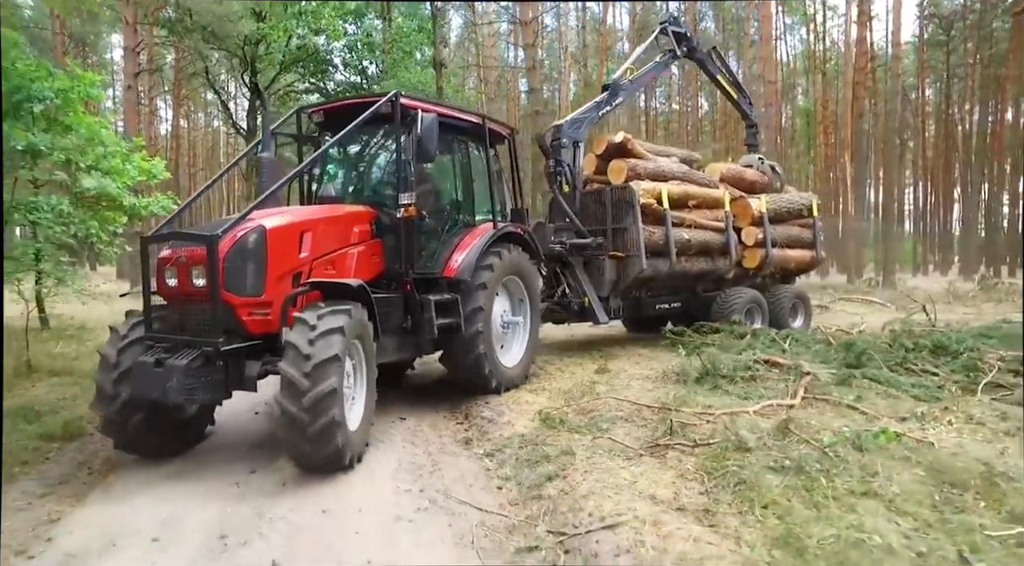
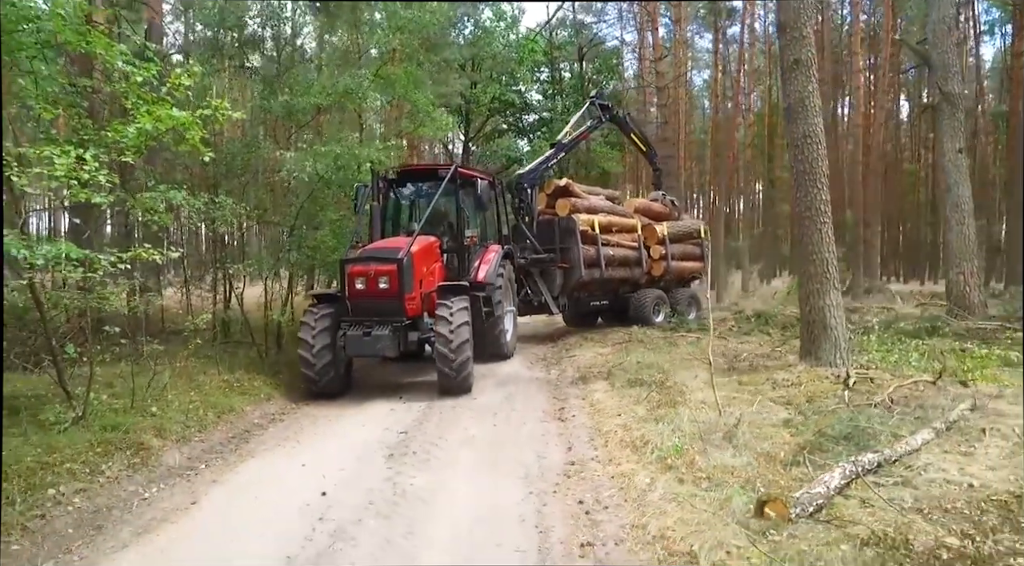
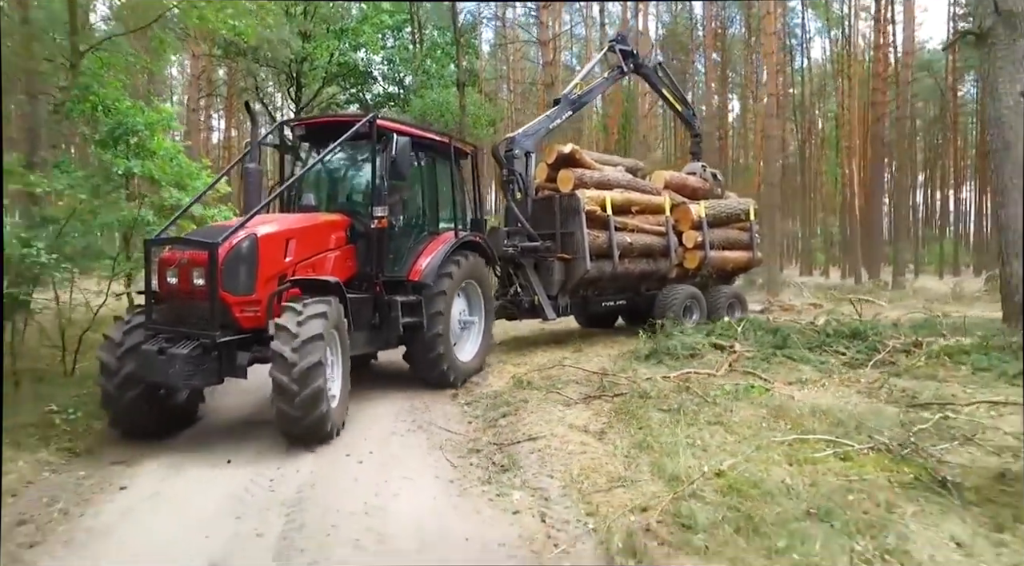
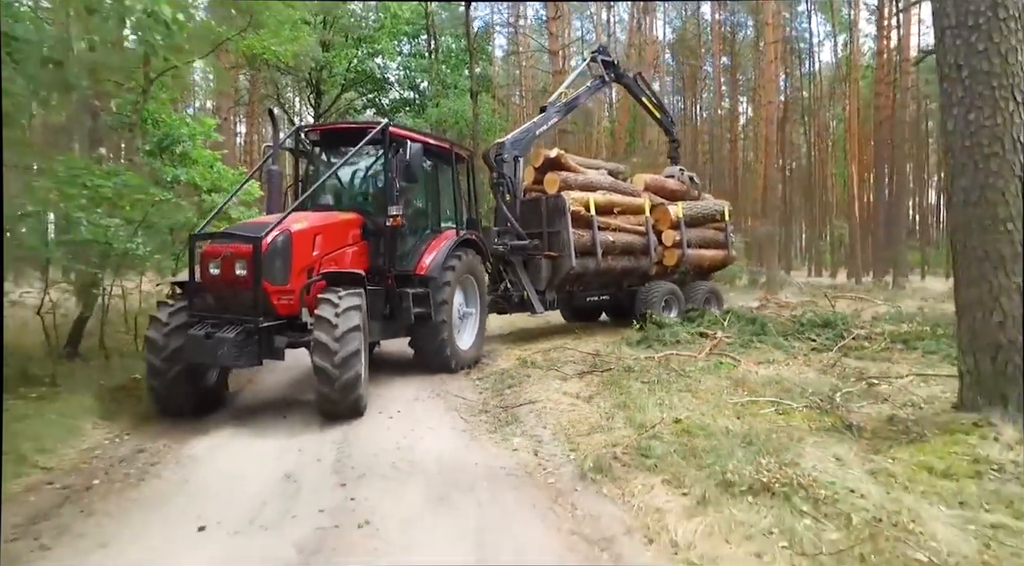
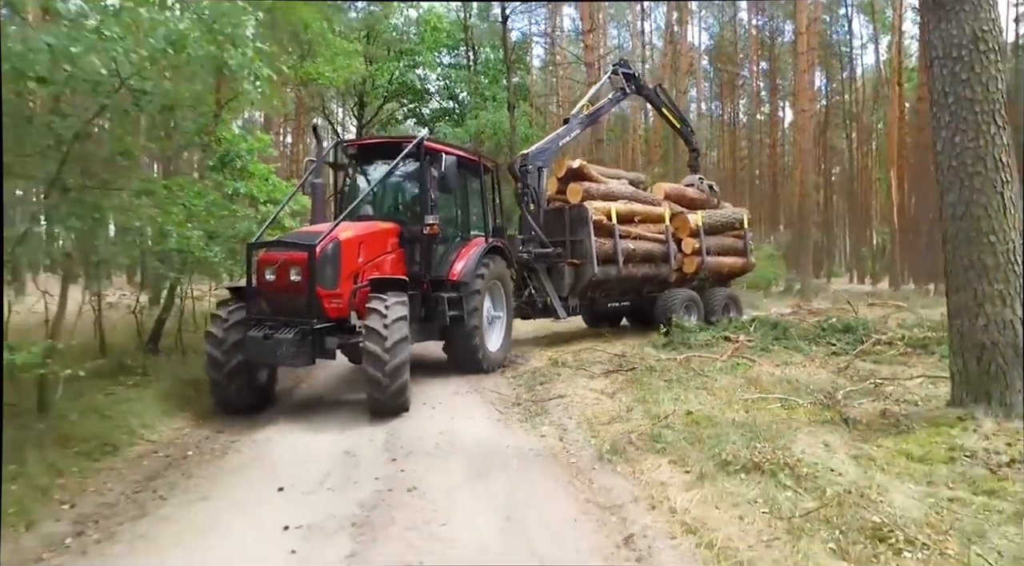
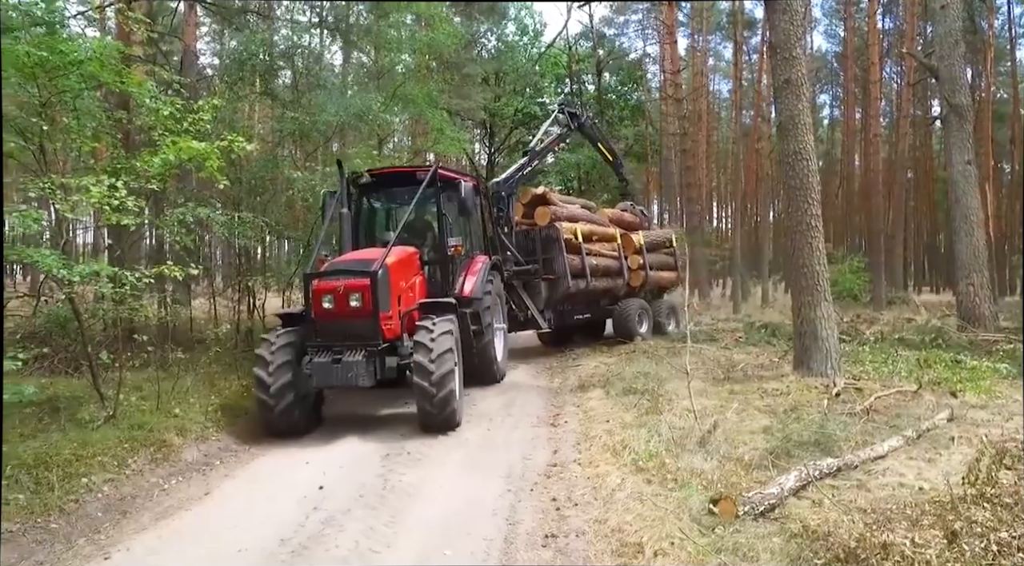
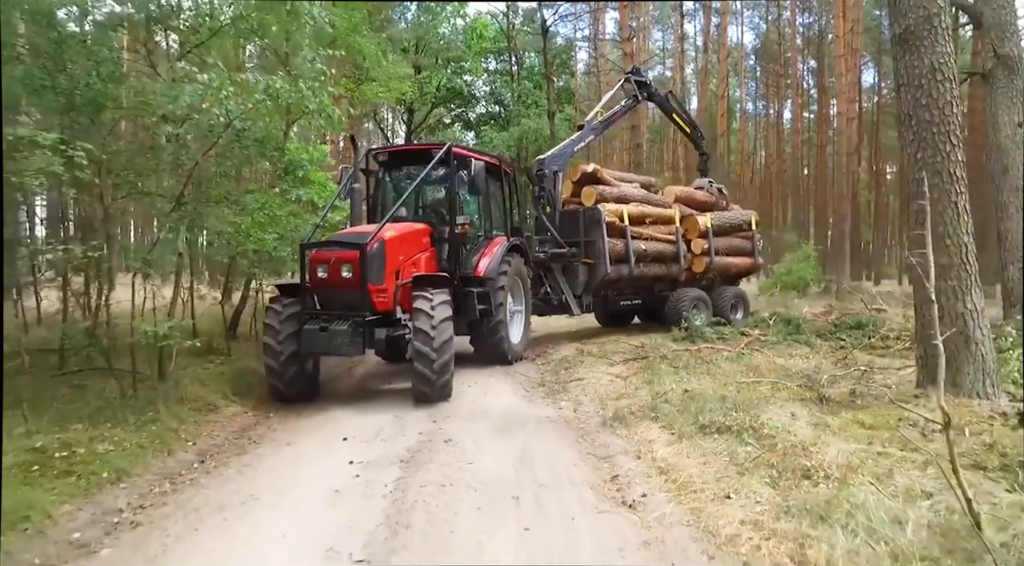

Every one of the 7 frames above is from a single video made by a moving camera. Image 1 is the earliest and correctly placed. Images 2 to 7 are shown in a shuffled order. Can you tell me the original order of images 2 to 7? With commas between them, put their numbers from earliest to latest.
3, 4, 5, 7, 2, 6
